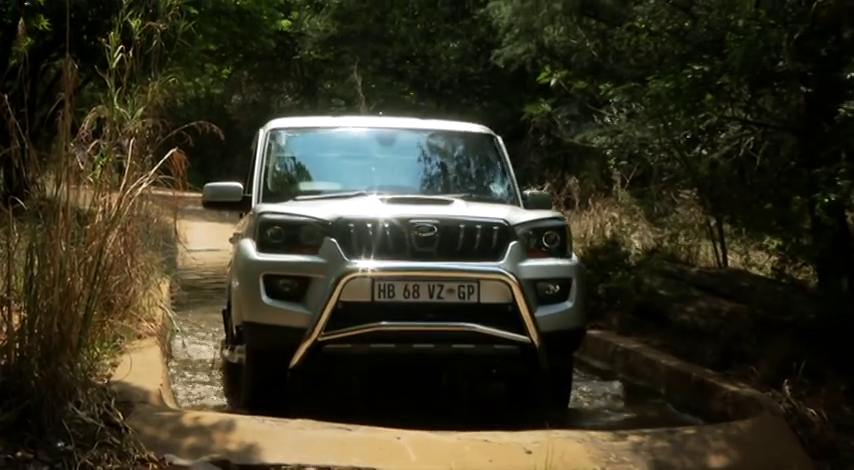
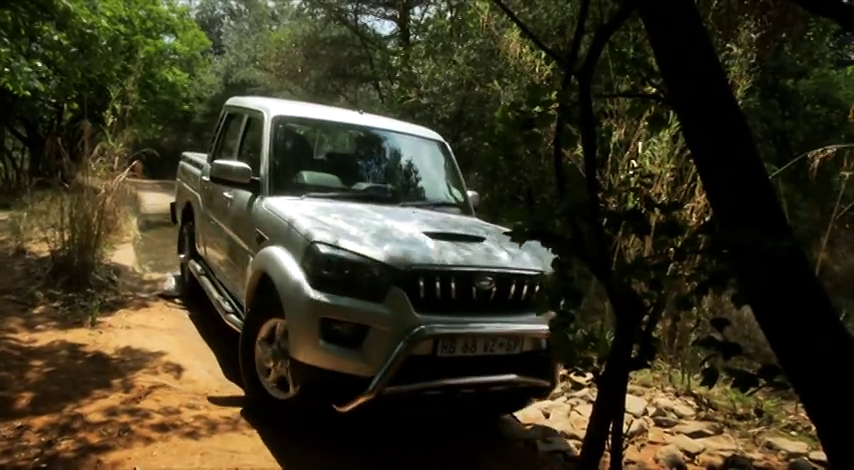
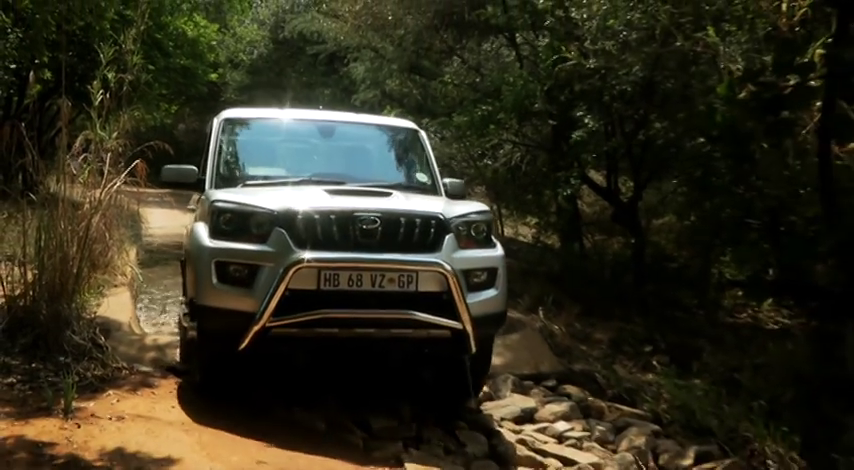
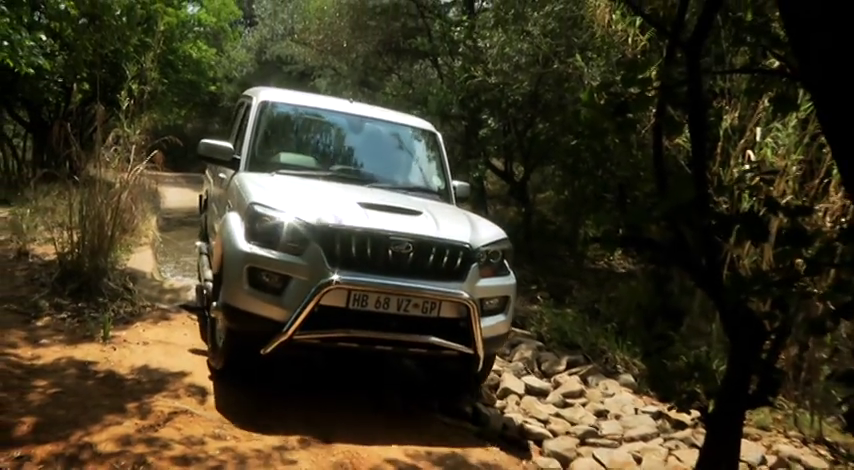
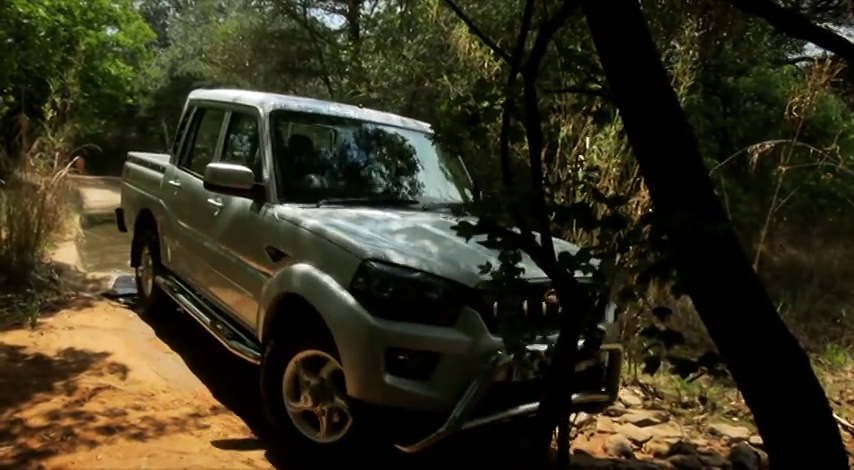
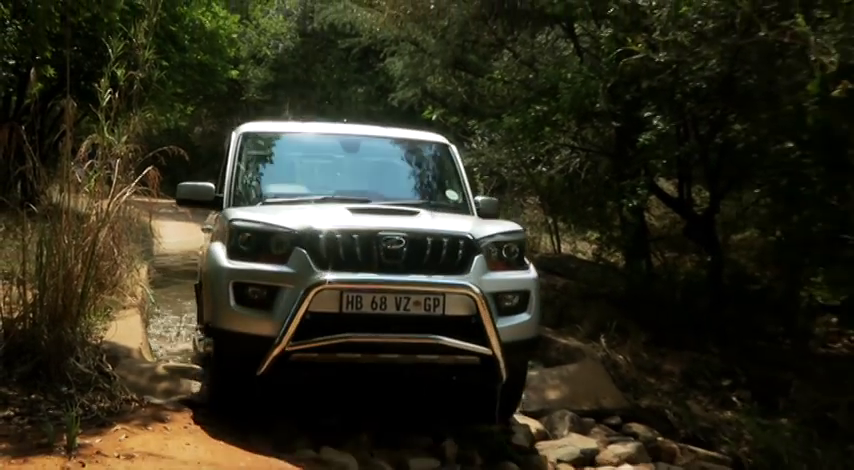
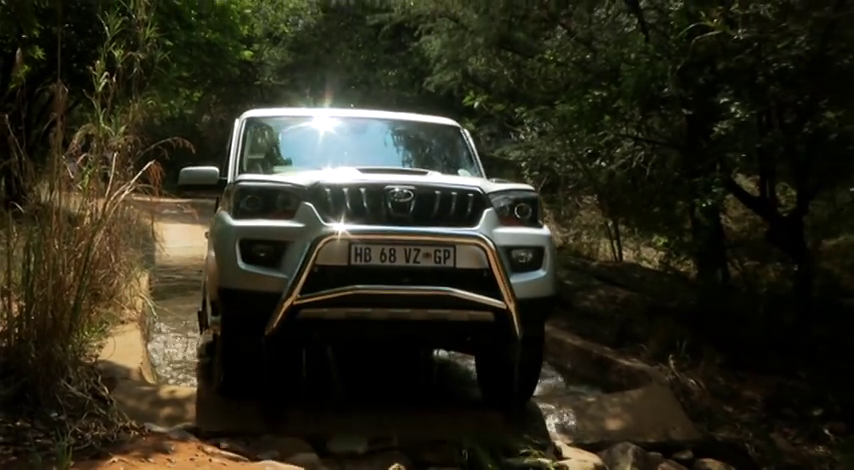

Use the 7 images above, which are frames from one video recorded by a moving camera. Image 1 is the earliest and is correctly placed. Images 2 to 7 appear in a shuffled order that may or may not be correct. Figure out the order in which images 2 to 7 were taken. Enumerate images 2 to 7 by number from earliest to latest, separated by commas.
7, 6, 3, 4, 2, 5
